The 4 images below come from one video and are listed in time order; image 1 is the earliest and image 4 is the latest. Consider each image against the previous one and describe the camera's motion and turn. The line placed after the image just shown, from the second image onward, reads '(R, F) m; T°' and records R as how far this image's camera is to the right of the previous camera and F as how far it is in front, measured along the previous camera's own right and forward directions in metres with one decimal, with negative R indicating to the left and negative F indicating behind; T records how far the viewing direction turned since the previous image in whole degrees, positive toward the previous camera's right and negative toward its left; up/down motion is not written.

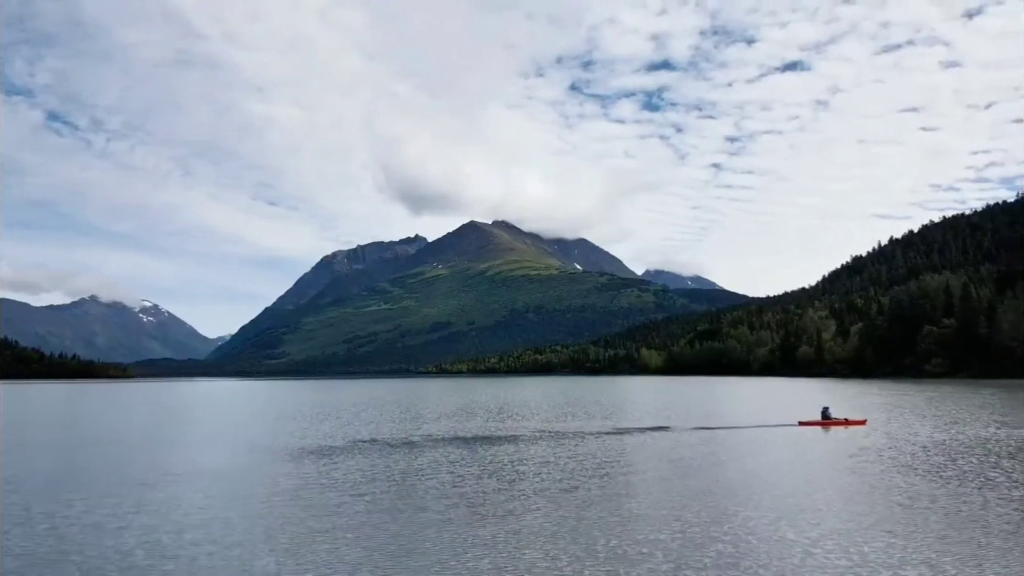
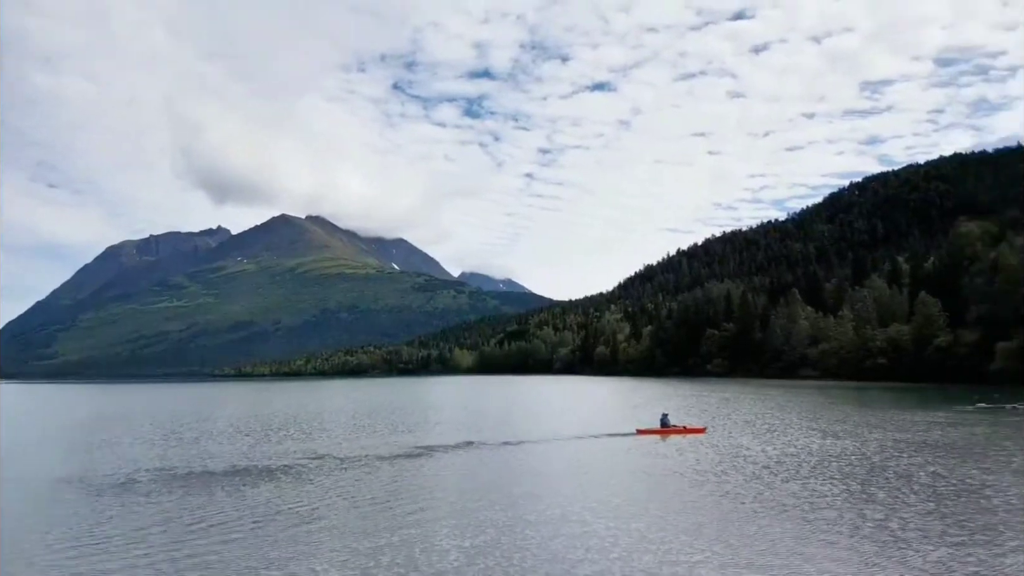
(+0.2, +2.1) m; +13°
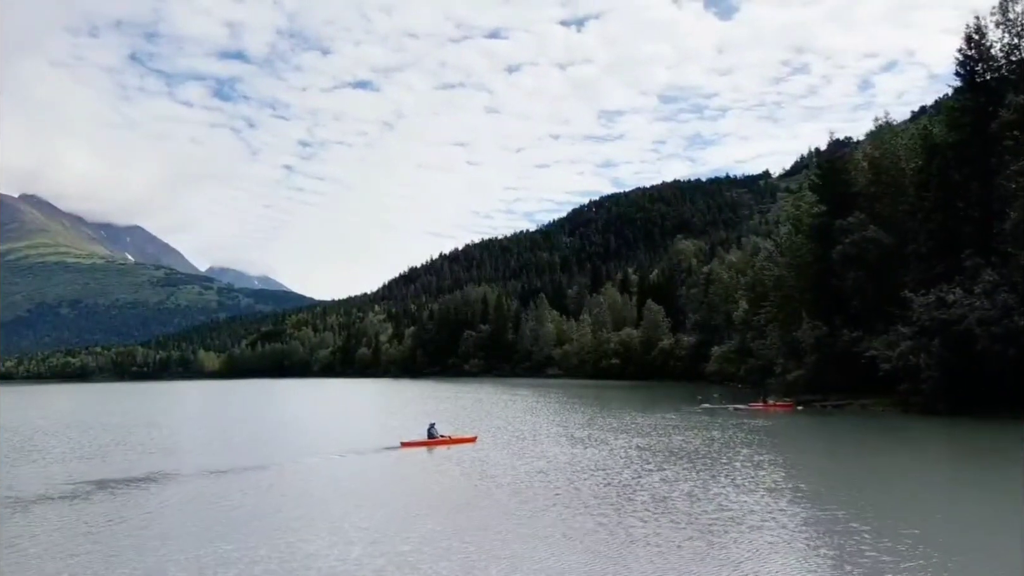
(+0.1, +5.1) m; +16°
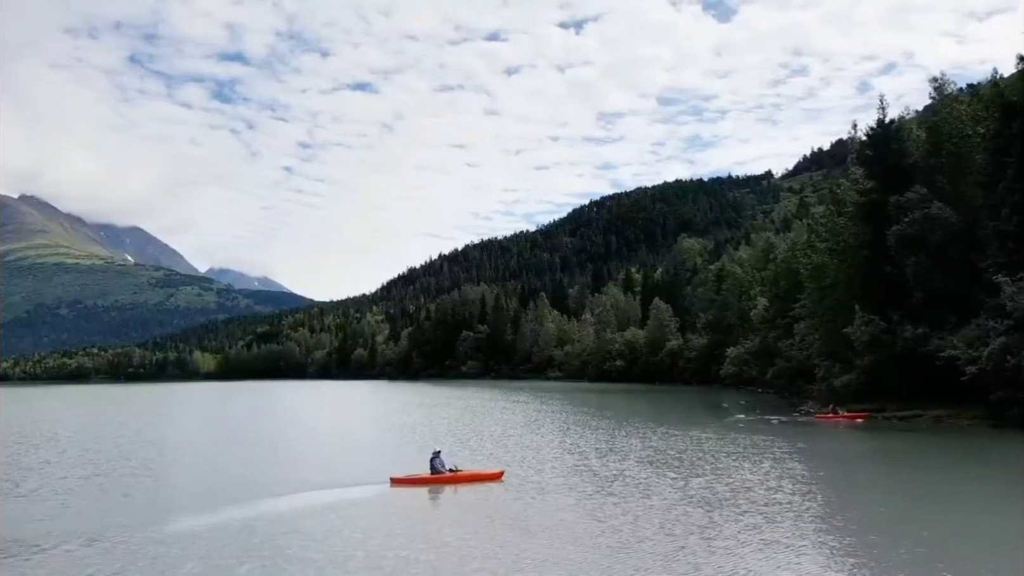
(0.0, +0.2) m; 0°
